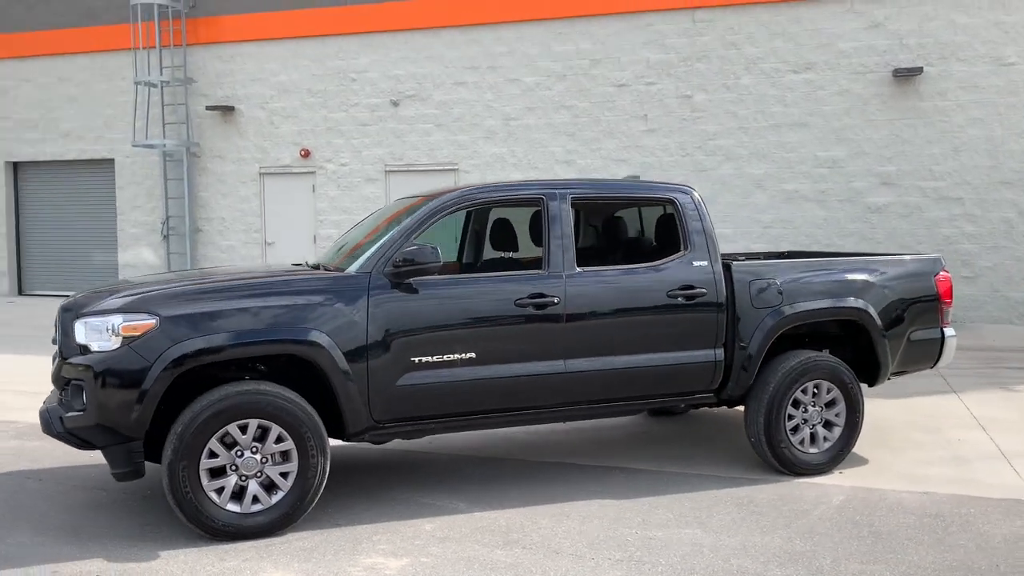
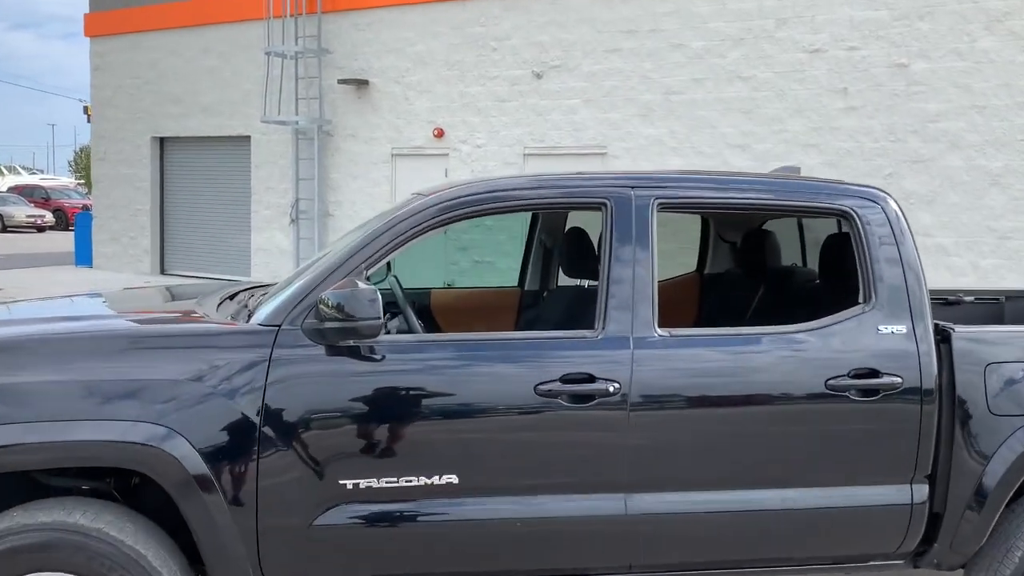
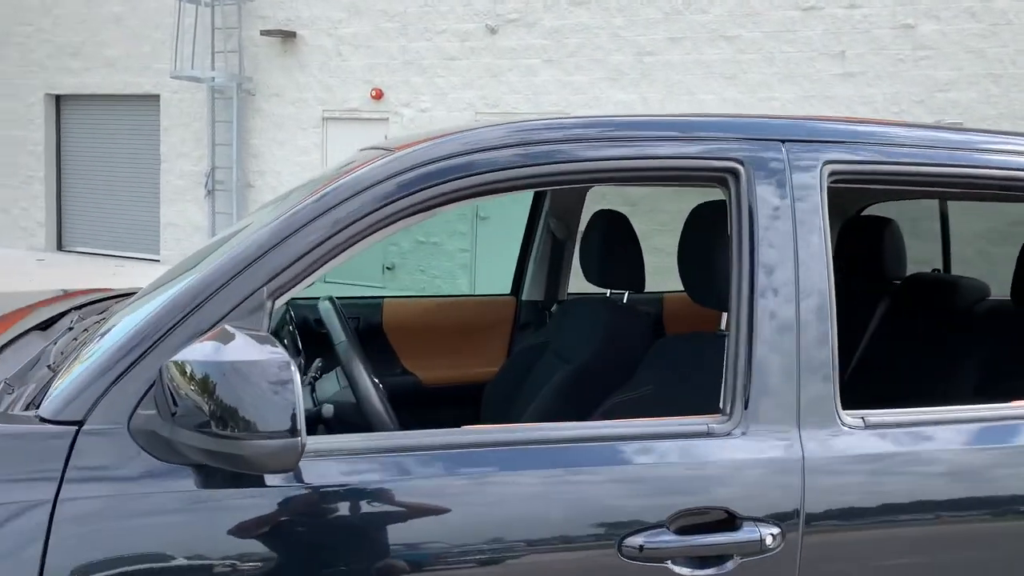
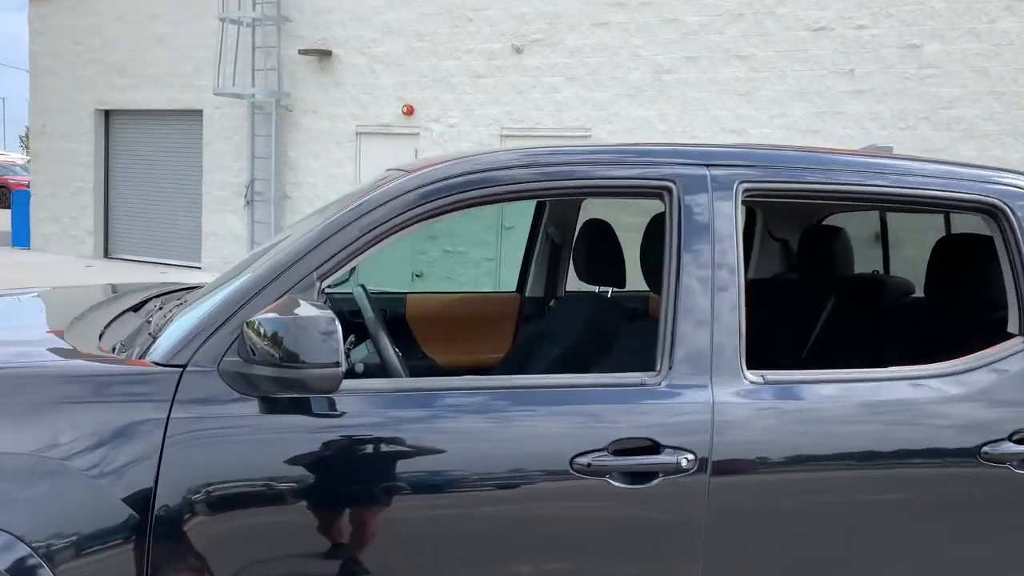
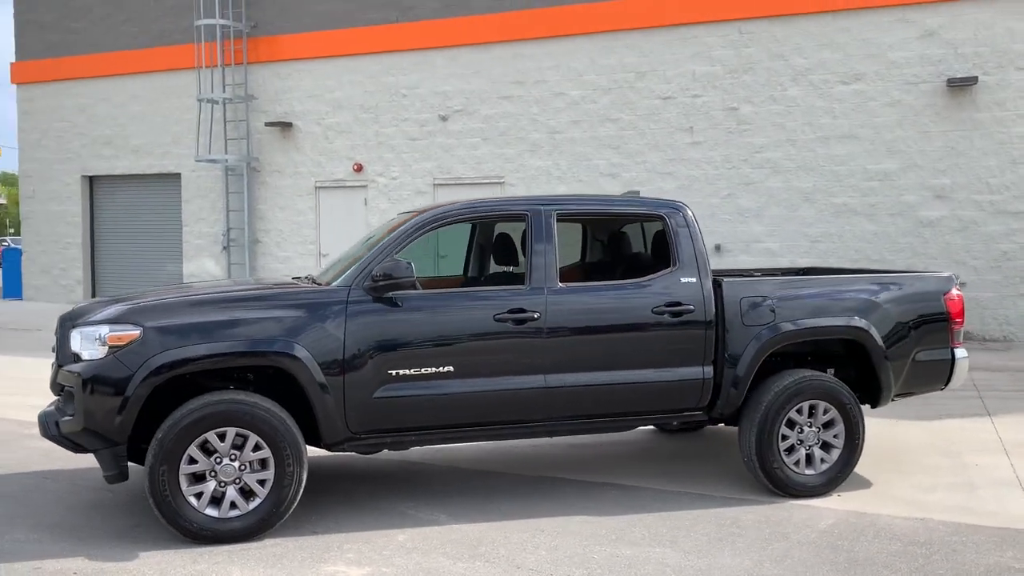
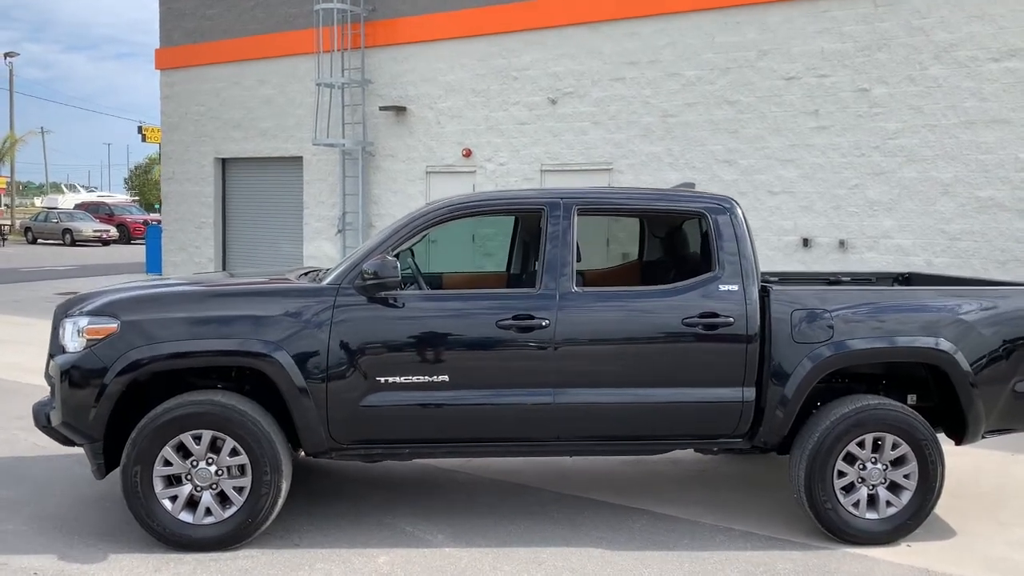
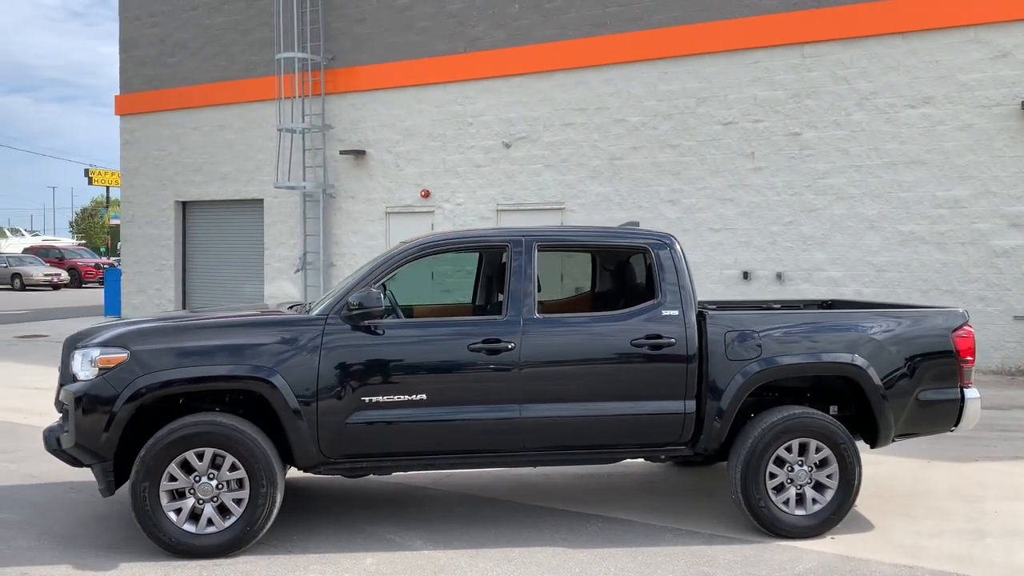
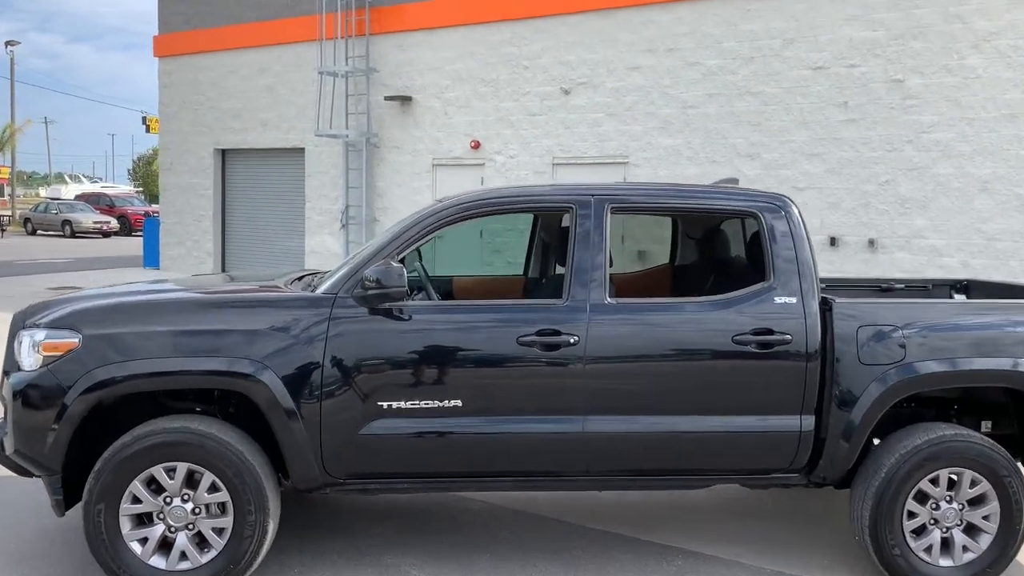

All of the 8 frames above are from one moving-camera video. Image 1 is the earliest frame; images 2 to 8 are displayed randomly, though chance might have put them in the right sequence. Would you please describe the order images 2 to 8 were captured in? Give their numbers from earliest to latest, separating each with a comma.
5, 7, 6, 8, 2, 4, 3
